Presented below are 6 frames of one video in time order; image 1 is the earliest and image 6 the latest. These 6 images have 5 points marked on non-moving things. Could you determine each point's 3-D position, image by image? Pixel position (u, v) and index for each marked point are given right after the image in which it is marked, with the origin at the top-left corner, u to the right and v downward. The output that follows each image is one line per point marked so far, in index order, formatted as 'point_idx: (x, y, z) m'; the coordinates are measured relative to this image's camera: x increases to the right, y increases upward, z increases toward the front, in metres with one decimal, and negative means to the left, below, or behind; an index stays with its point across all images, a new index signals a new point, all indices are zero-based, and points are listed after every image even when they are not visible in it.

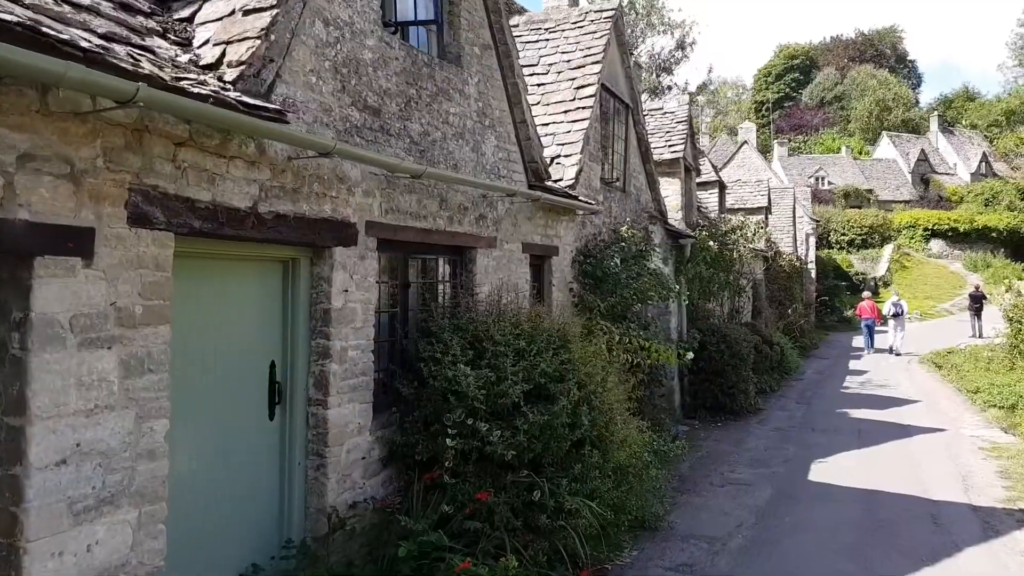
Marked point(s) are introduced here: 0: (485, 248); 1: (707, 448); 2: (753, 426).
0: (-0.2, +0.3, +6.2) m
1: (+2.2, -1.8, +9.6) m
2: (+3.1, -1.8, +10.9) m
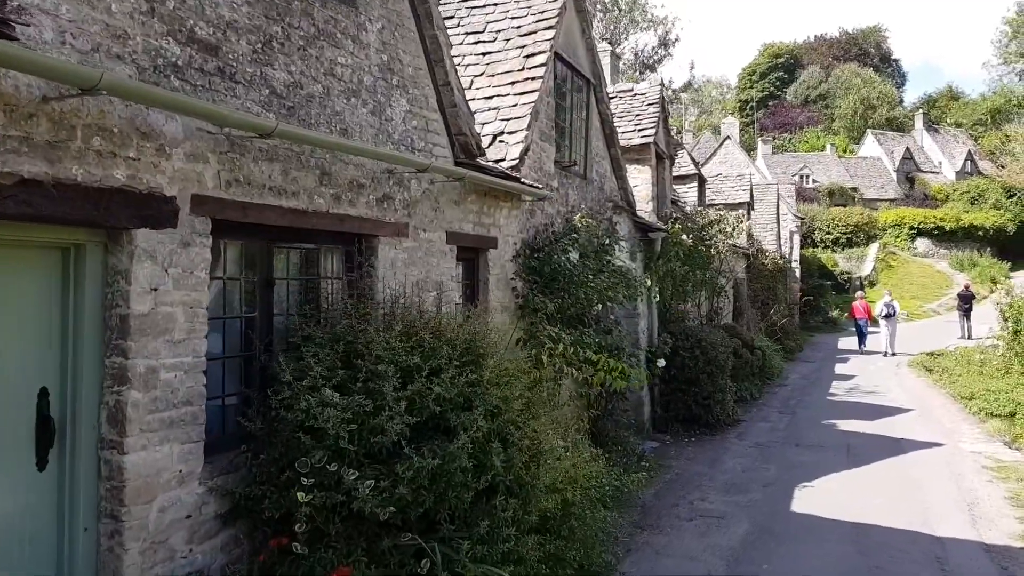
0: (-0.7, +0.3, +4.9) m
1: (+1.7, -1.8, +8.4) m
2: (+2.5, -1.8, +9.8) m
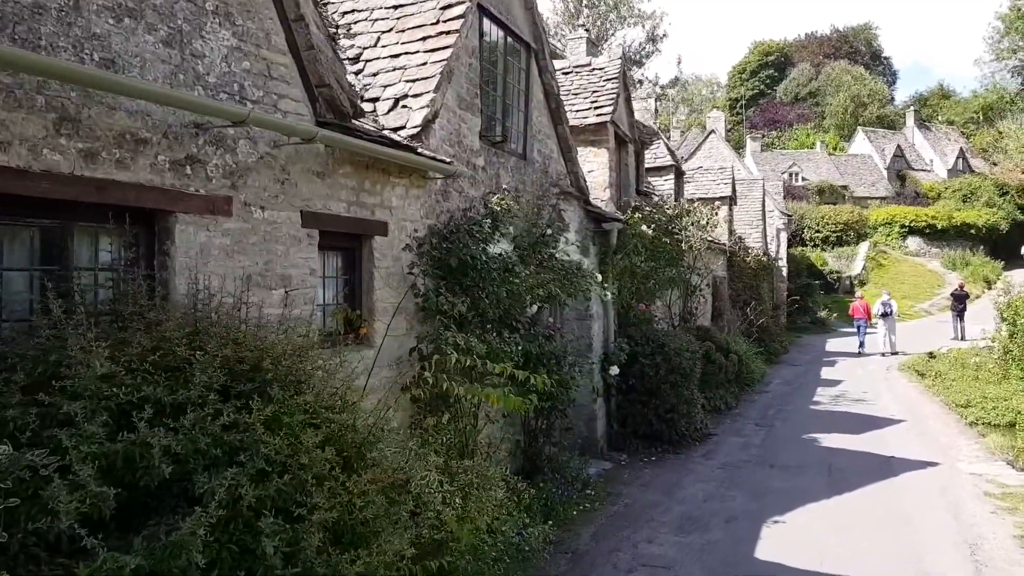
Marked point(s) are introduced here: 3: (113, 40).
0: (-1.3, +0.3, +3.7) m
1: (+1.0, -1.8, +7.2) m
2: (+1.9, -1.8, +8.5) m
3: (-1.5, +1.0, +3.2) m
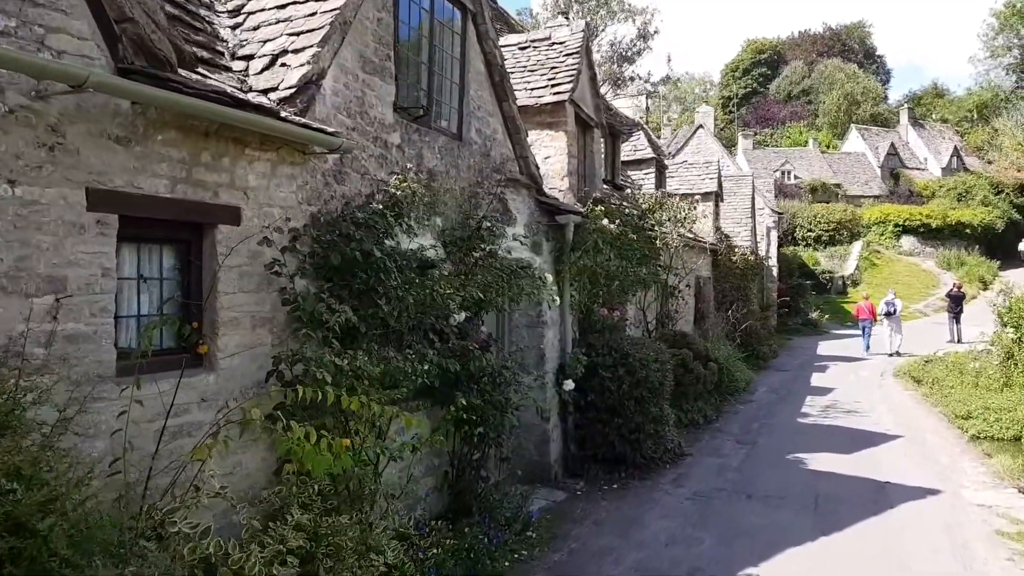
0: (-1.9, +0.3, +2.5) m
1: (+0.5, -1.8, +6.0) m
2: (+1.3, -1.8, +7.4) m
3: (-2.0, +0.9, +2.1) m
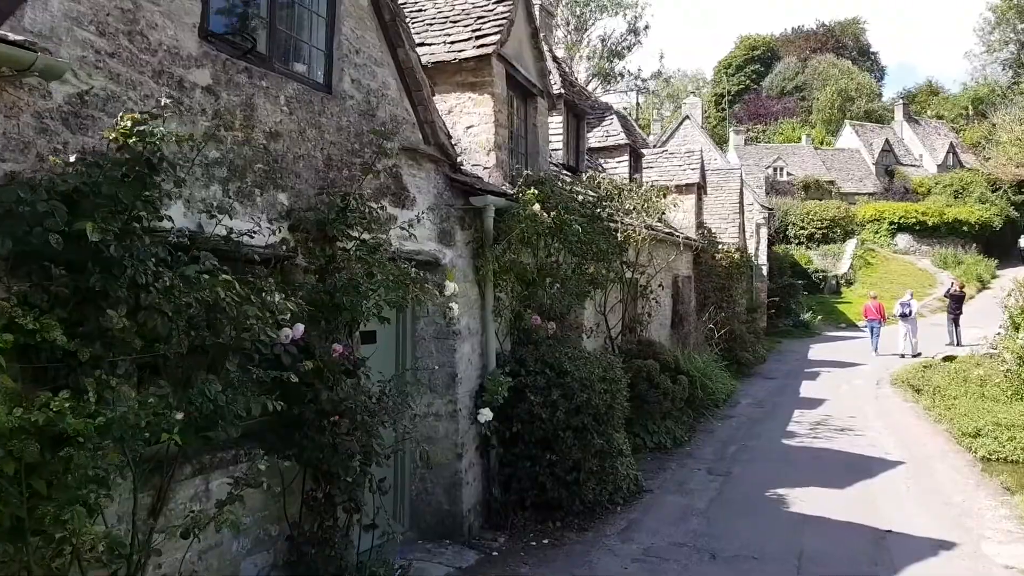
0: (-2.5, +0.3, +0.9) m
1: (-0.2, -1.8, +4.4) m
2: (+0.6, -1.8, +5.8) m
3: (-2.7, +0.9, +0.4) m
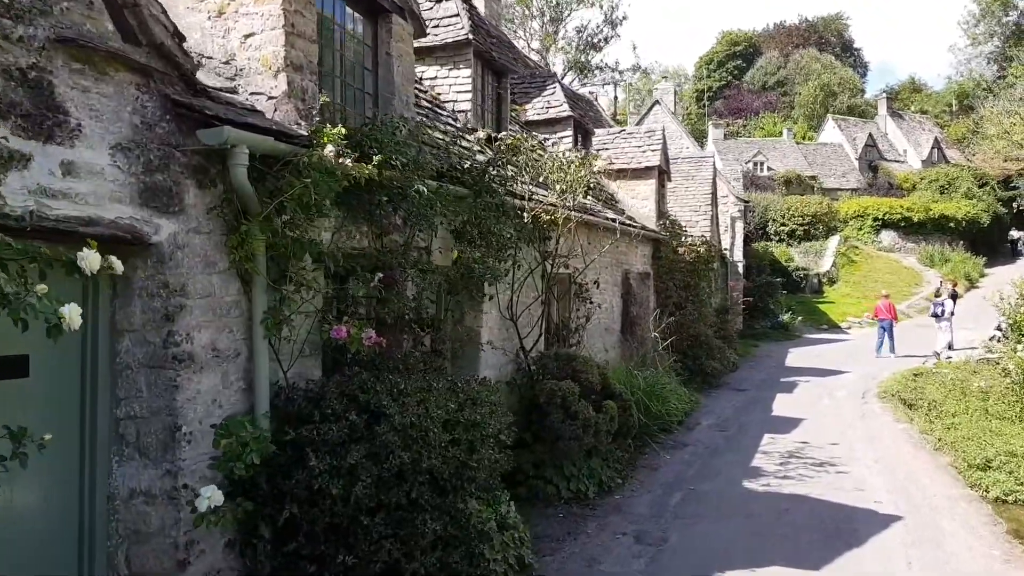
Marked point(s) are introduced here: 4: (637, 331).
0: (-3.4, +0.3, -1.5) m
1: (-1.2, -1.8, +2.1) m
2: (-0.4, -1.8, +3.5) m
3: (-3.6, +0.9, -1.9) m
4: (+1.8, -0.6, +12.3) m
